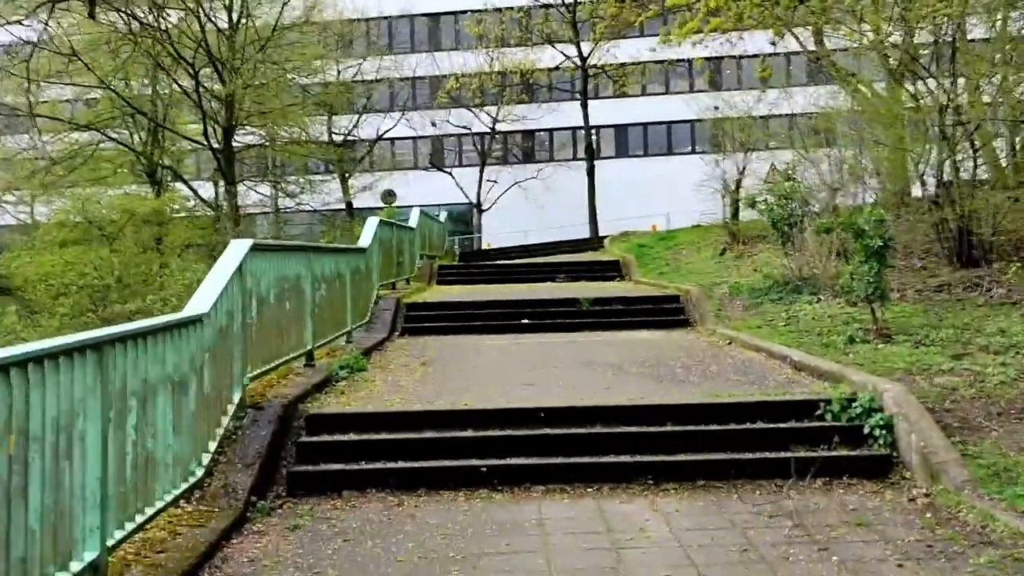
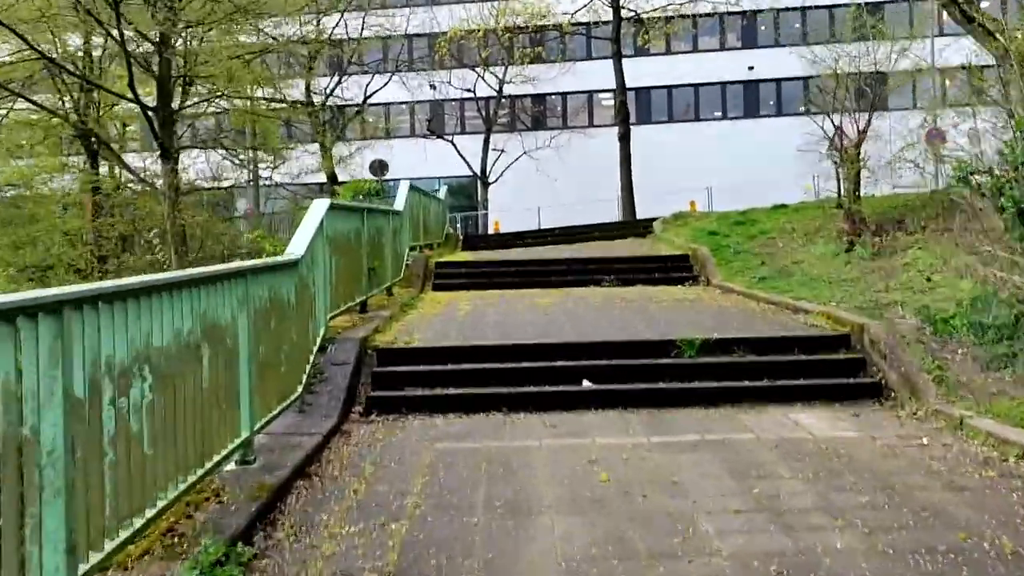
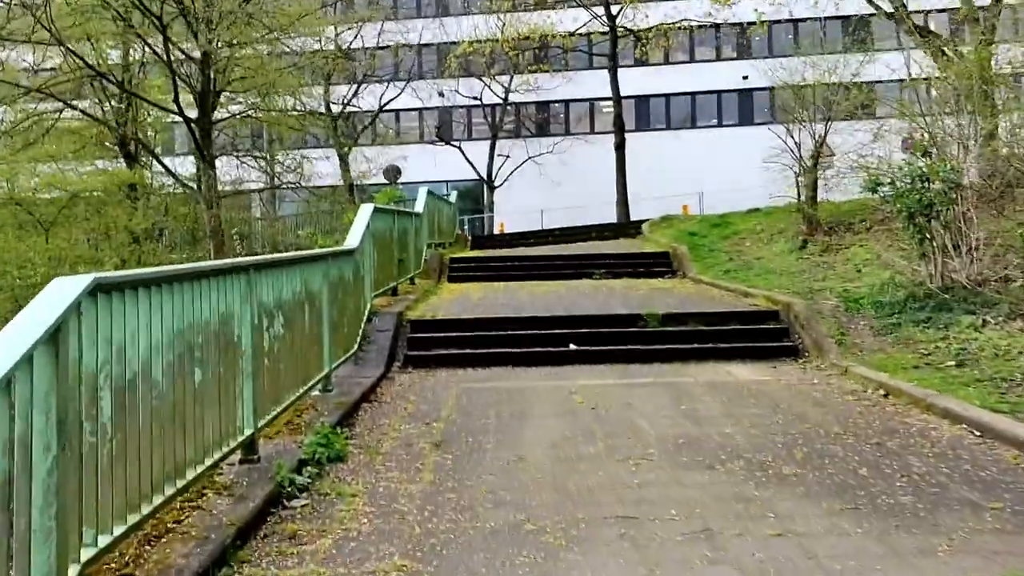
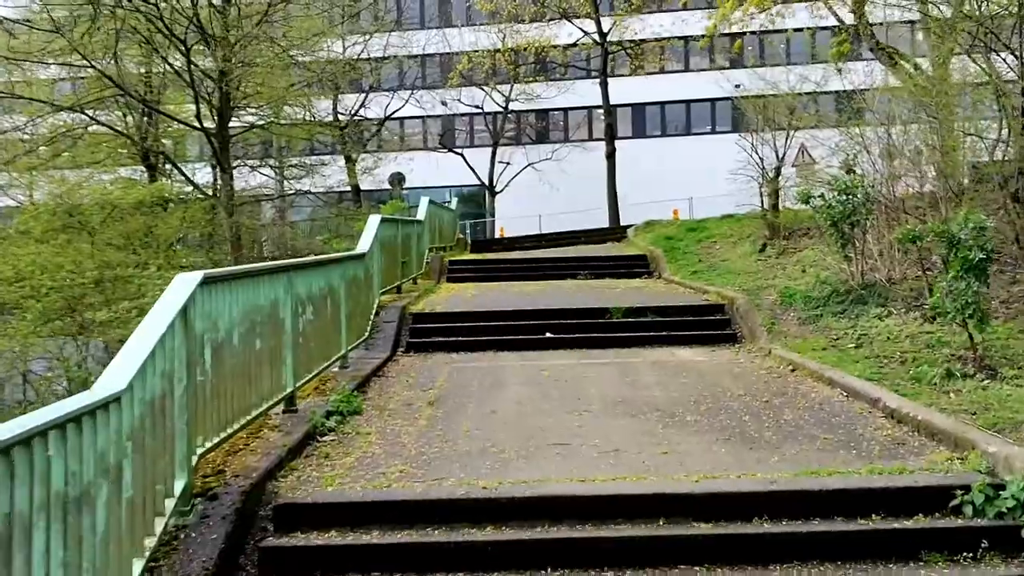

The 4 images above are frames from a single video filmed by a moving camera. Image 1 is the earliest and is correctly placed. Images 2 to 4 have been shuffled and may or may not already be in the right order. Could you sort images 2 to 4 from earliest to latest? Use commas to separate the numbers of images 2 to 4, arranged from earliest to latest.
4, 3, 2
